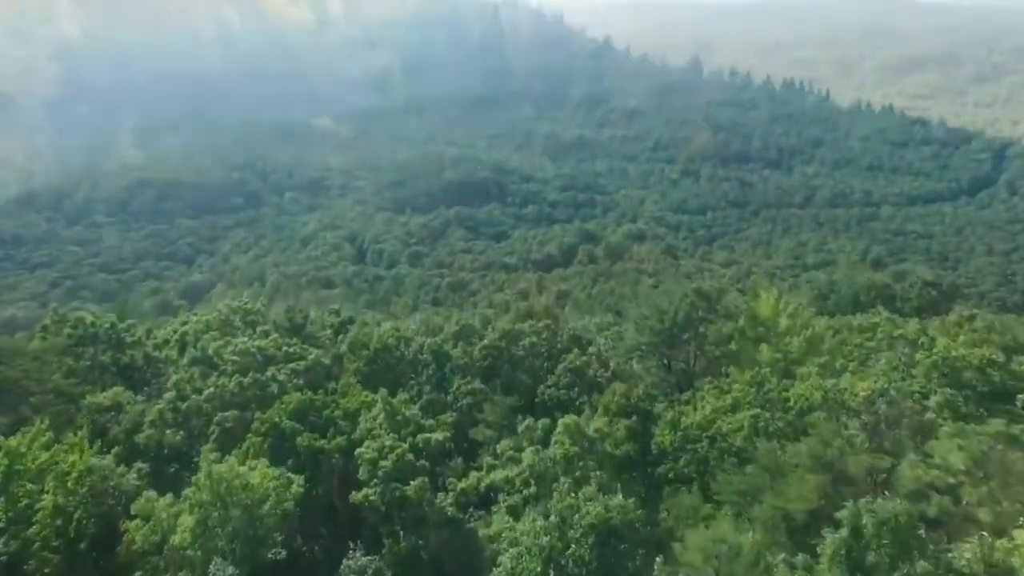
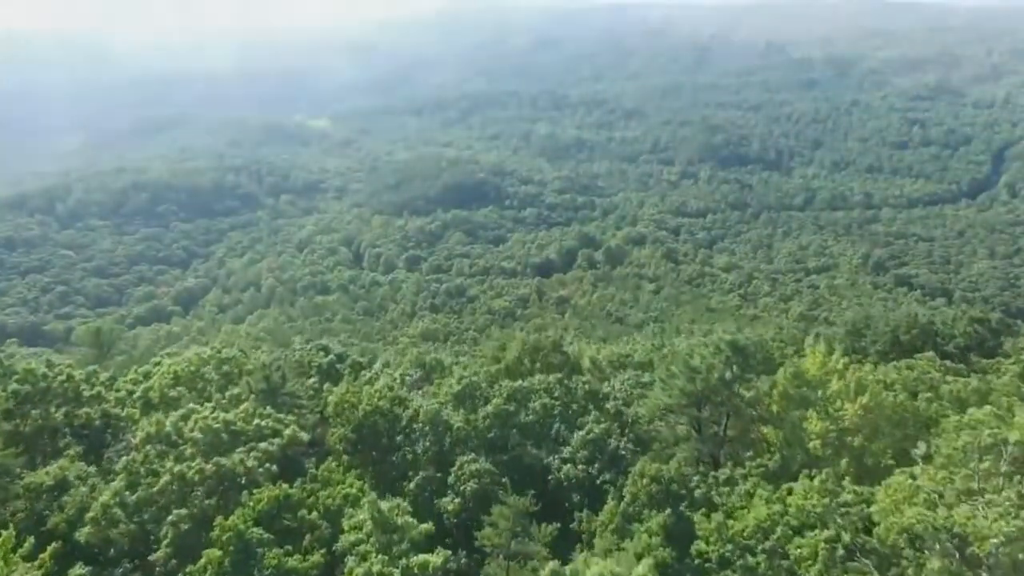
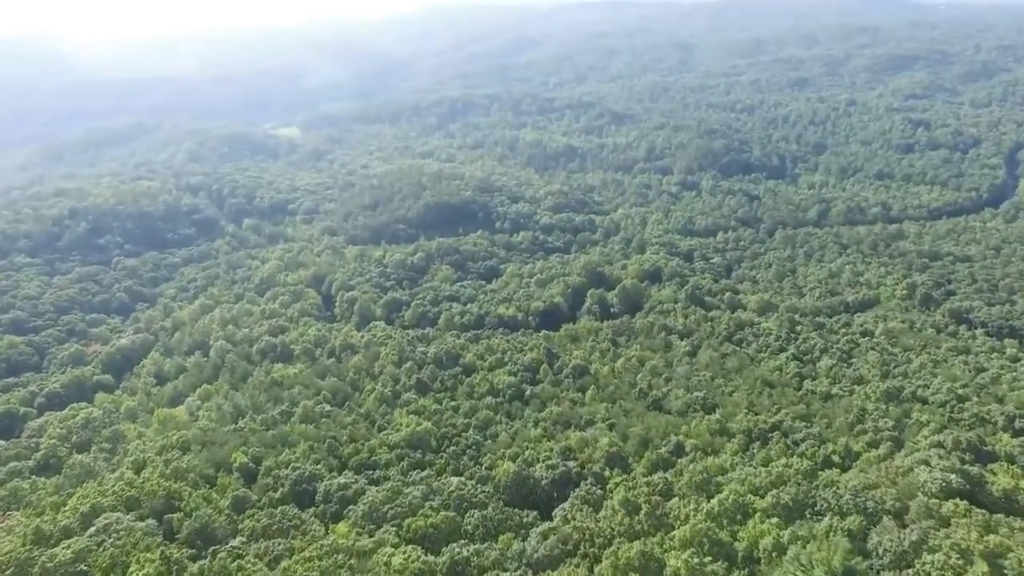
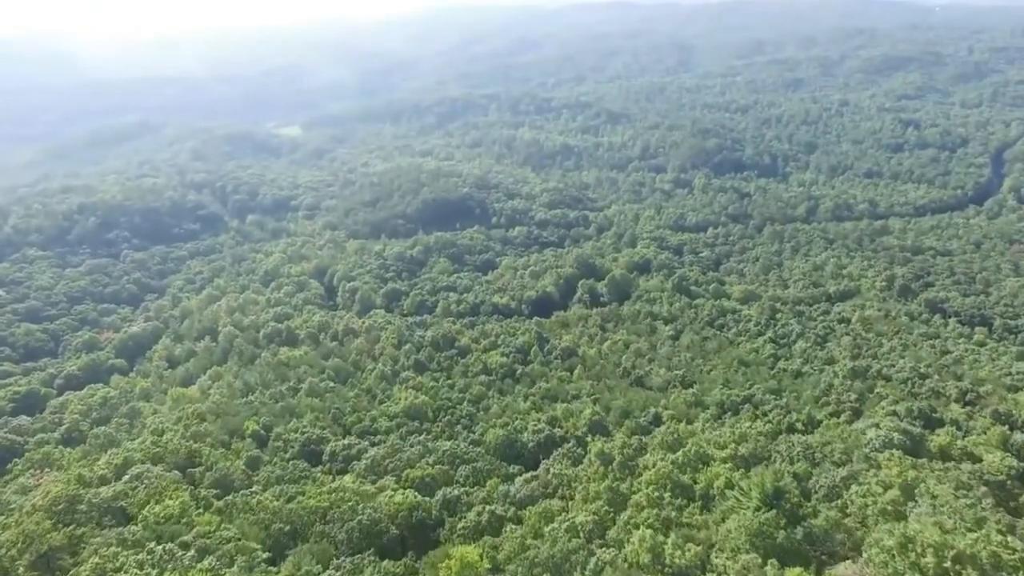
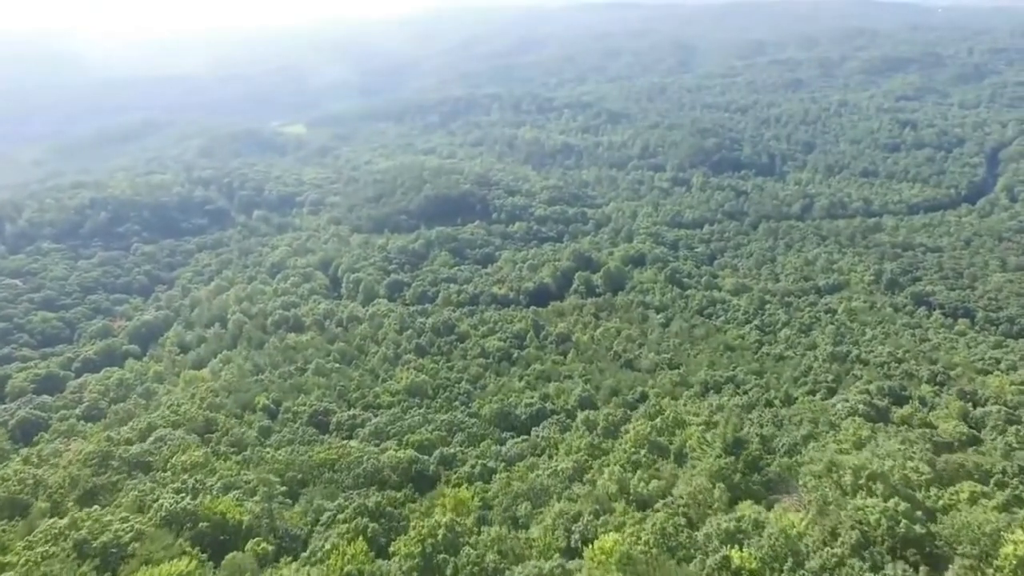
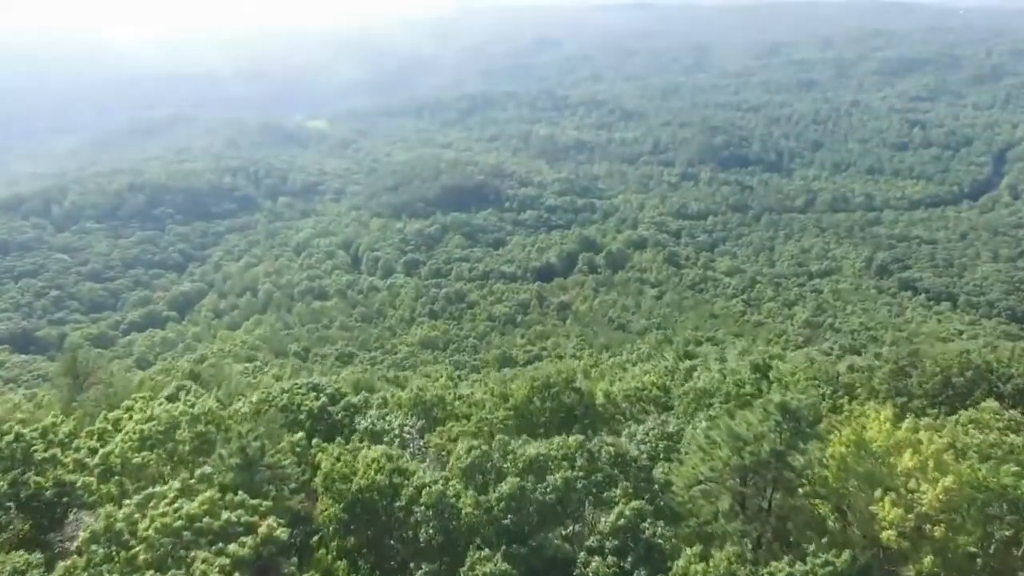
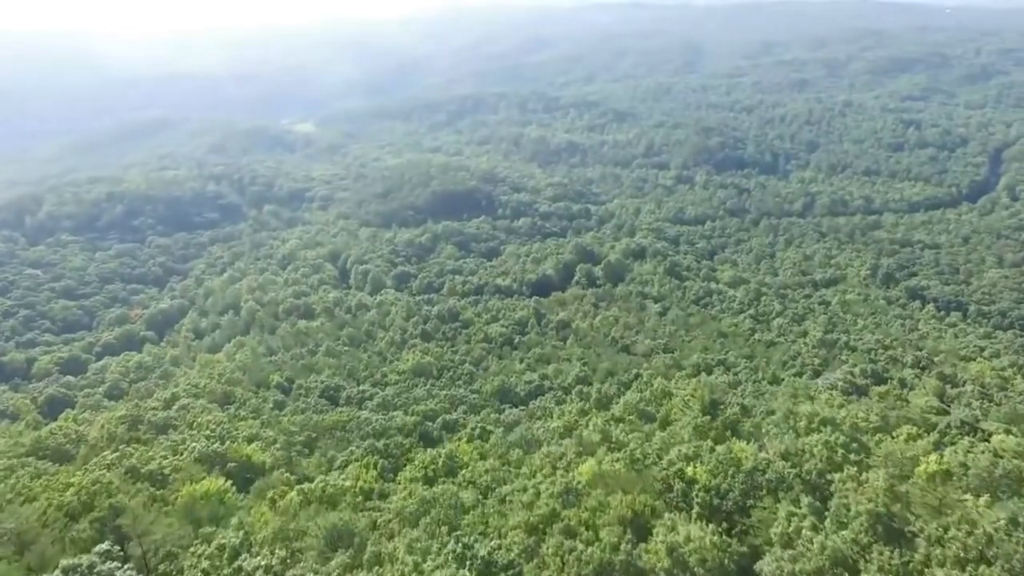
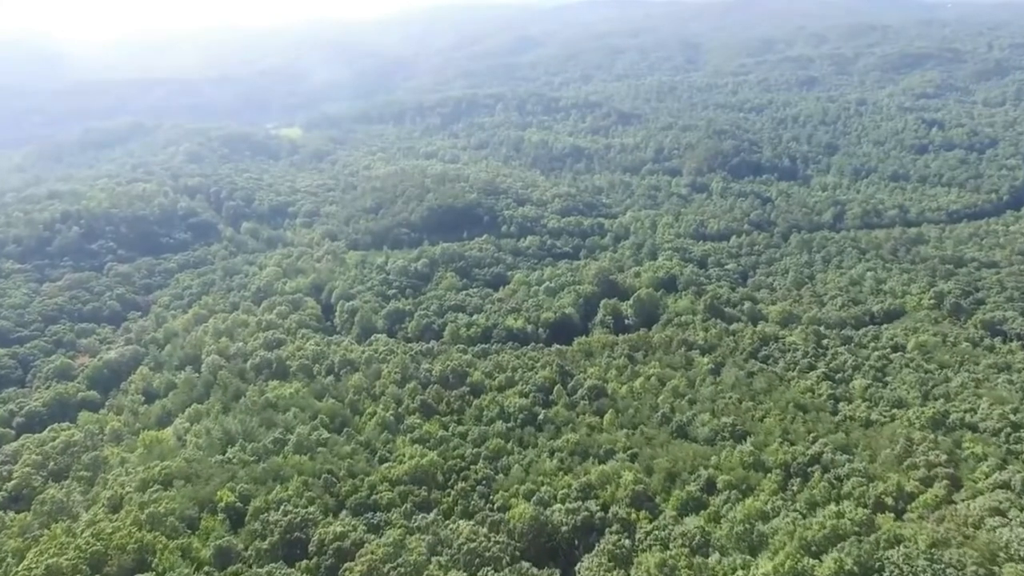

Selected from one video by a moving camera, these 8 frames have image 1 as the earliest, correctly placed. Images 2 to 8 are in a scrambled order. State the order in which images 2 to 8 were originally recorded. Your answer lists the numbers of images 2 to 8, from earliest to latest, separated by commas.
2, 6, 7, 5, 4, 3, 8
